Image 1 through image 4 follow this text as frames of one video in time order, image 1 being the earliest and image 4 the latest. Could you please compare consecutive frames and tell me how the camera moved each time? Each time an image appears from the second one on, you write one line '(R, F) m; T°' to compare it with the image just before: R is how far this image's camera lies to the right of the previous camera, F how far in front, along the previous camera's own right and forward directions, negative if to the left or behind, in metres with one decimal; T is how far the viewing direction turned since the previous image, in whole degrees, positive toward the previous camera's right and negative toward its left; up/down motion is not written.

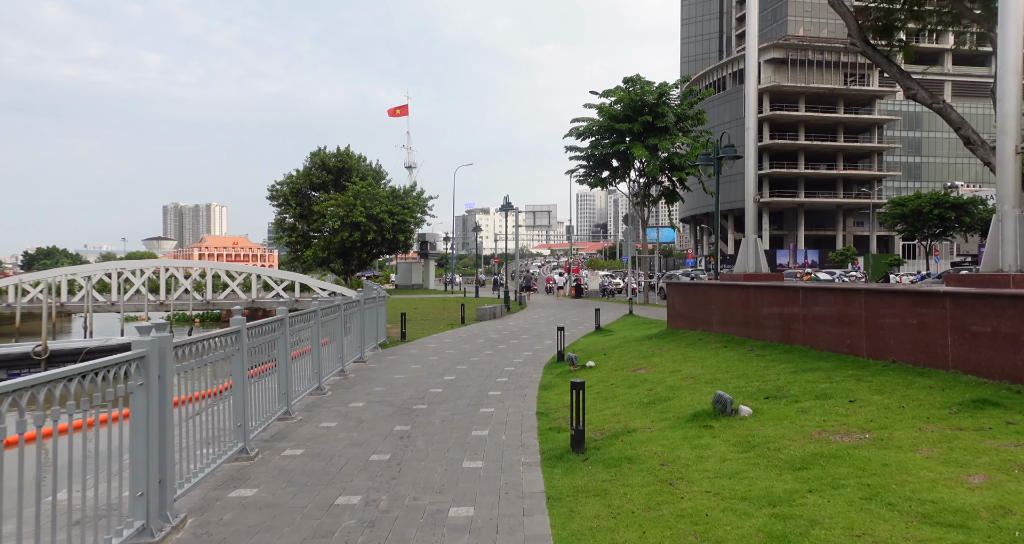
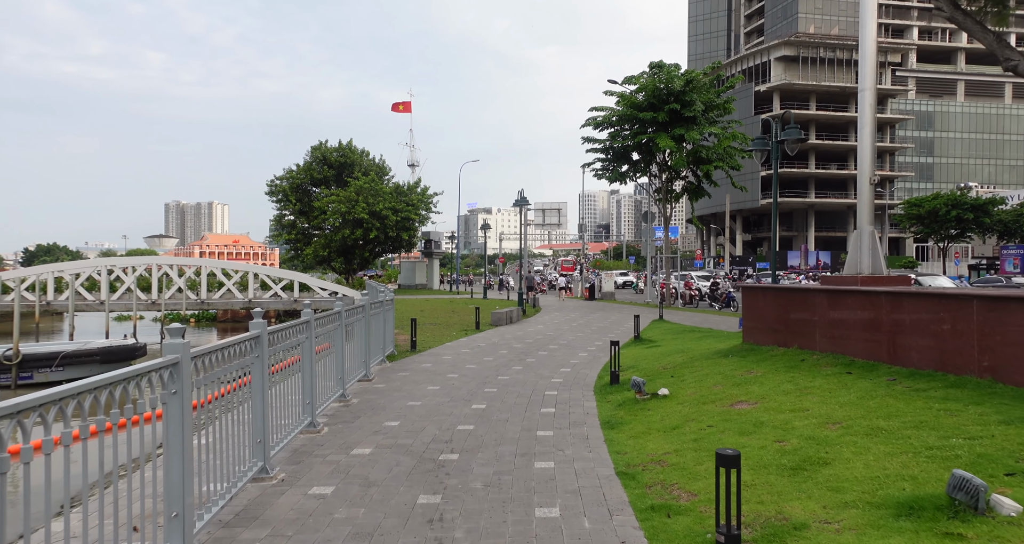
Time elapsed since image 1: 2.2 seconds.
(-0.6, +2.5) m; 0°
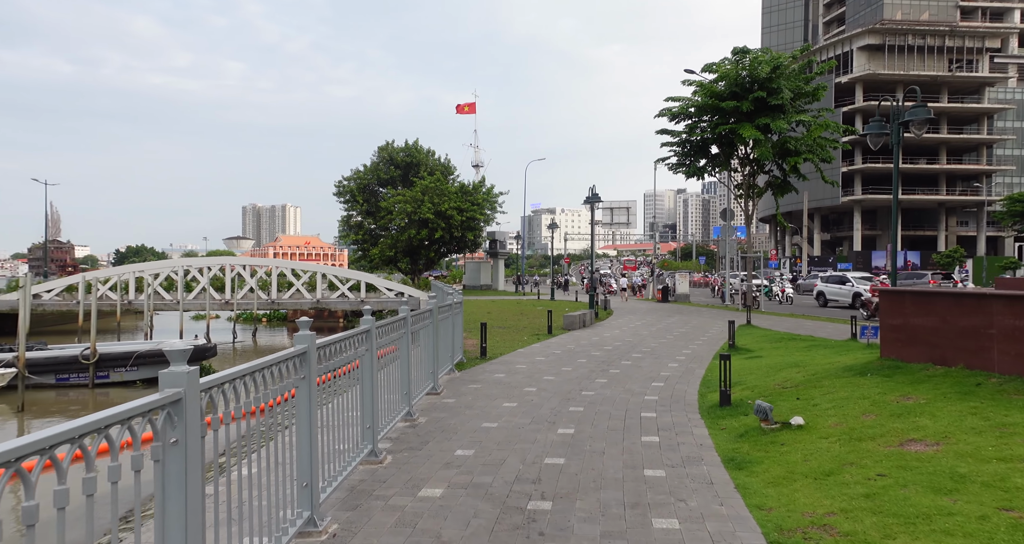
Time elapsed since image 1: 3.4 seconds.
(-0.4, +1.4) m; -5°
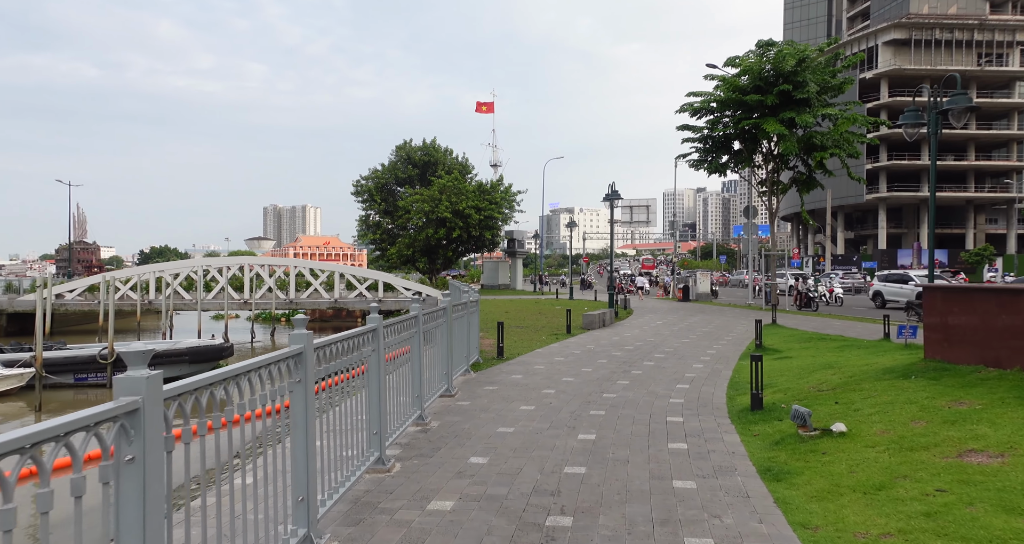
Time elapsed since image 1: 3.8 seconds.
(0.0, +0.5) m; -2°
